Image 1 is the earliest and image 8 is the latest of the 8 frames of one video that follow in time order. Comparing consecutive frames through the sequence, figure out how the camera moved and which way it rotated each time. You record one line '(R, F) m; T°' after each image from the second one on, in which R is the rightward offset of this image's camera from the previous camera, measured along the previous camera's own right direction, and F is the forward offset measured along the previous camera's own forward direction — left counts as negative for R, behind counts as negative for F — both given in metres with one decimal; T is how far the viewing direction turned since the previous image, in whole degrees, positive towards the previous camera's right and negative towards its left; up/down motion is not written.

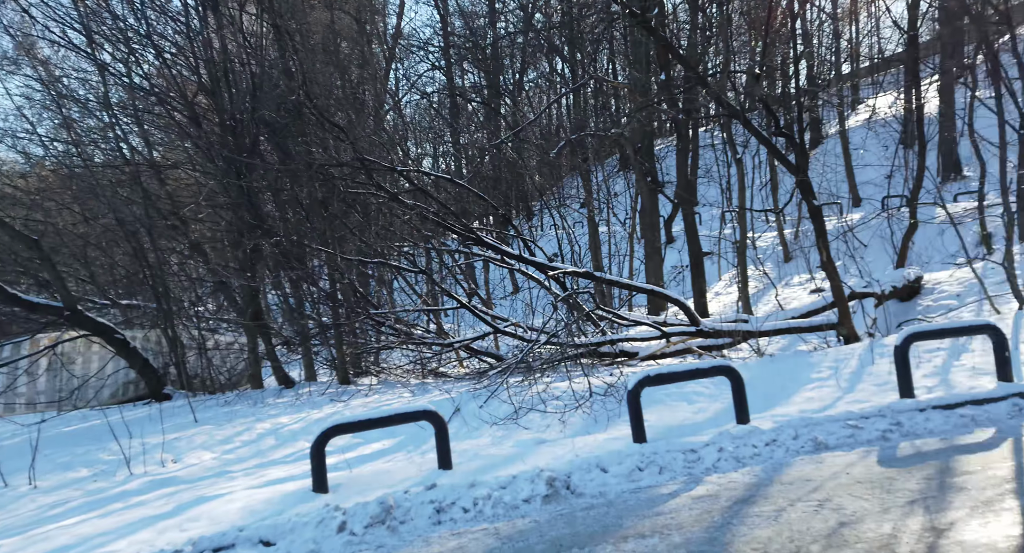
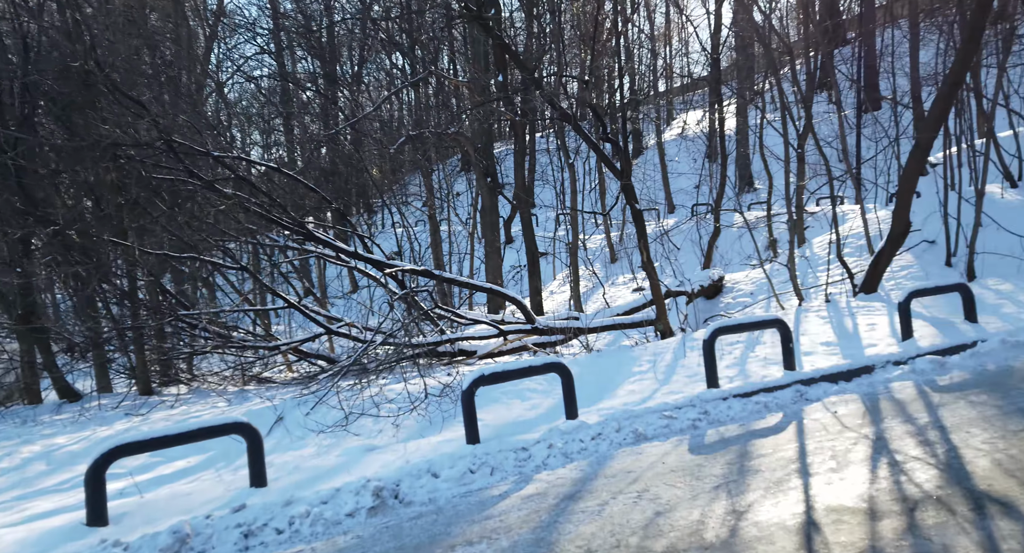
(0.0, 0.0) m; +13°
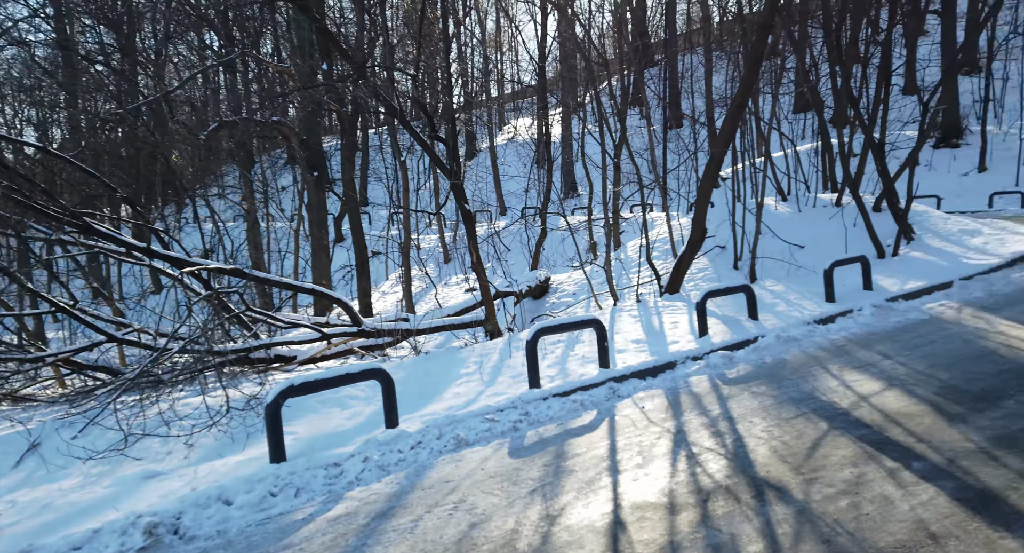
(0.0, +0.1) m; +14°
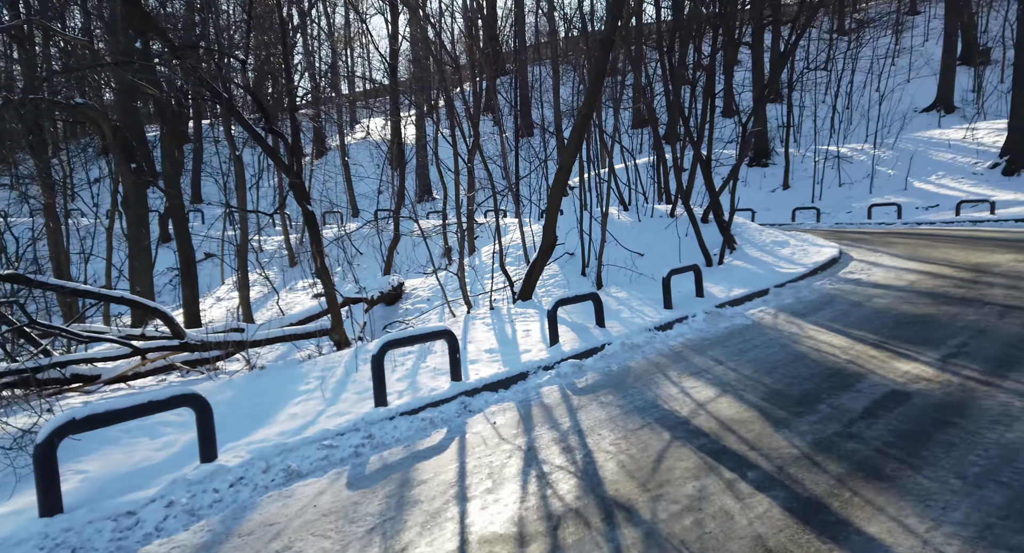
(0.0, +0.2) m; +12°
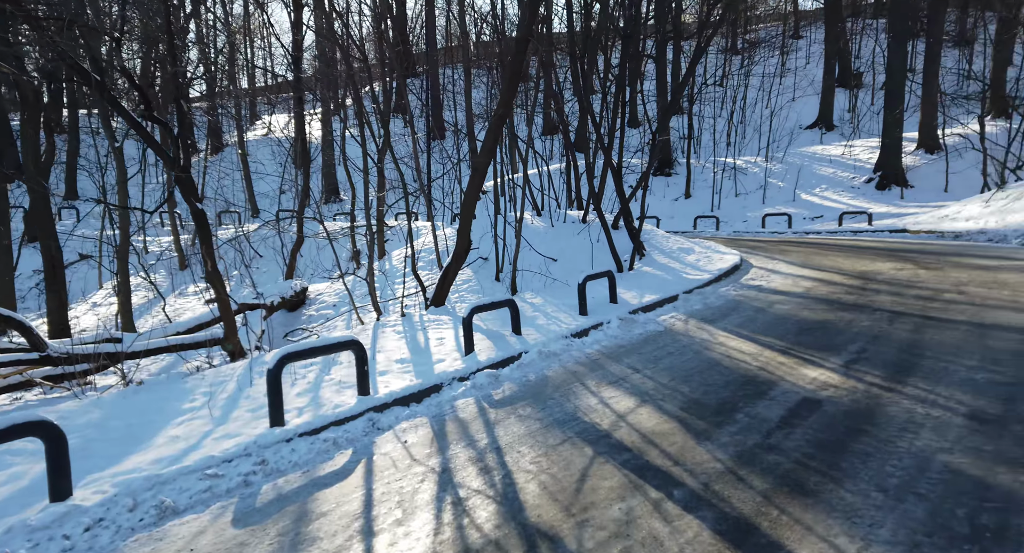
(0.0, +0.3) m; +7°
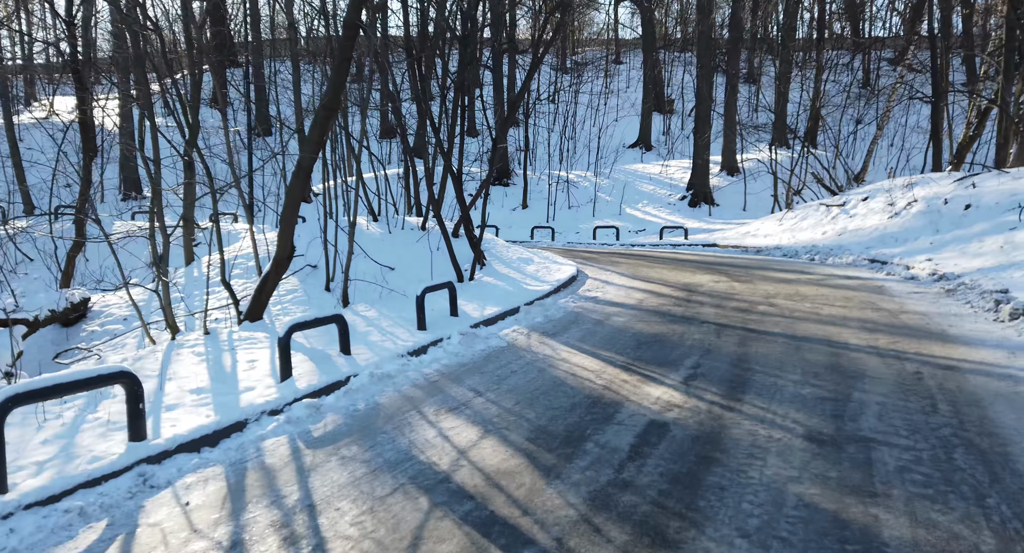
(+0.1, +0.6) m; +13°
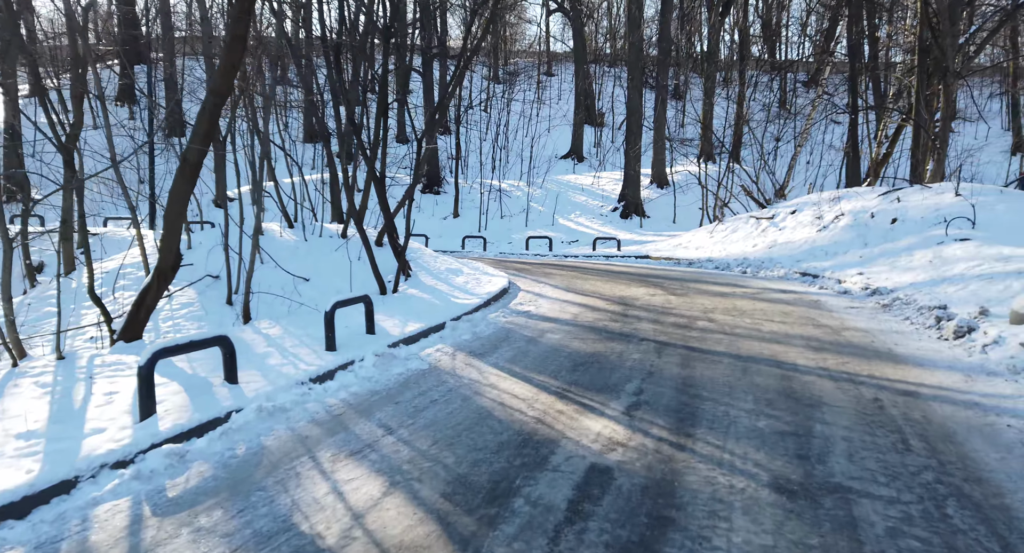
(+0.1, +0.8) m; +6°
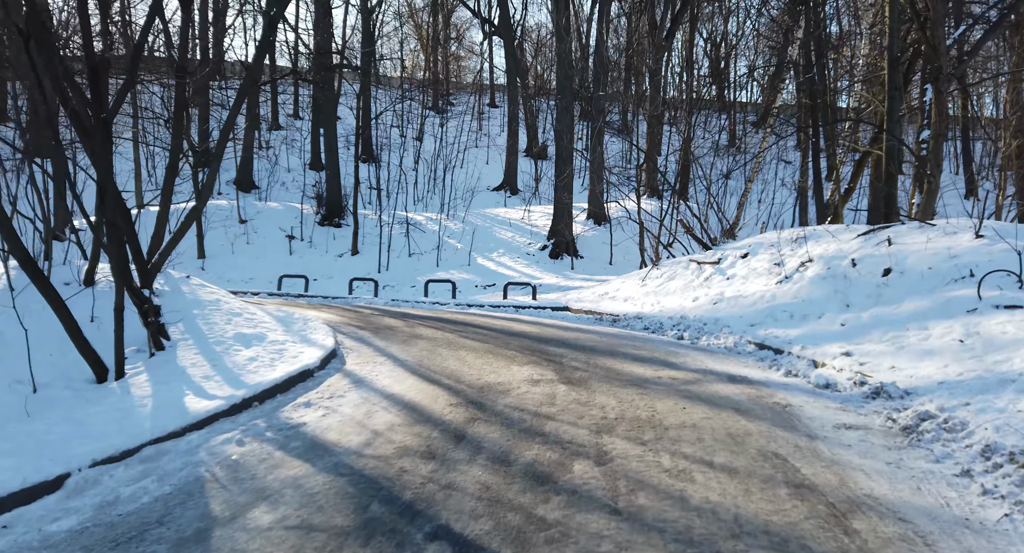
(+1.7, +4.2) m; +4°
